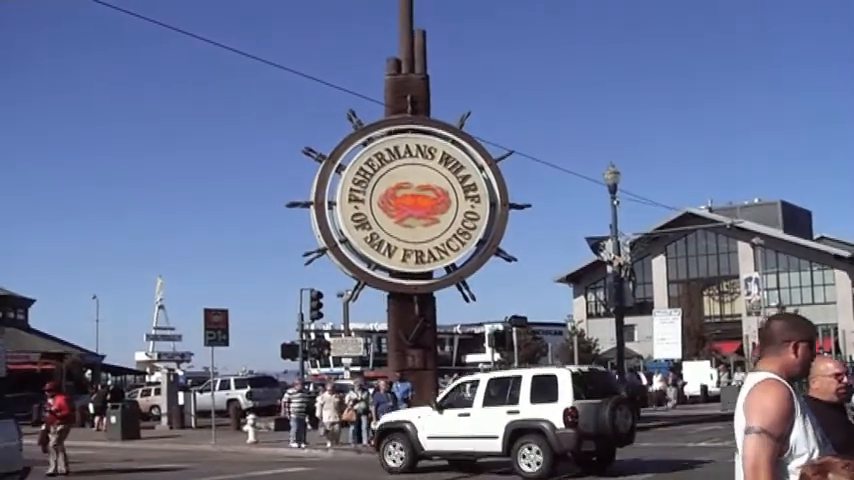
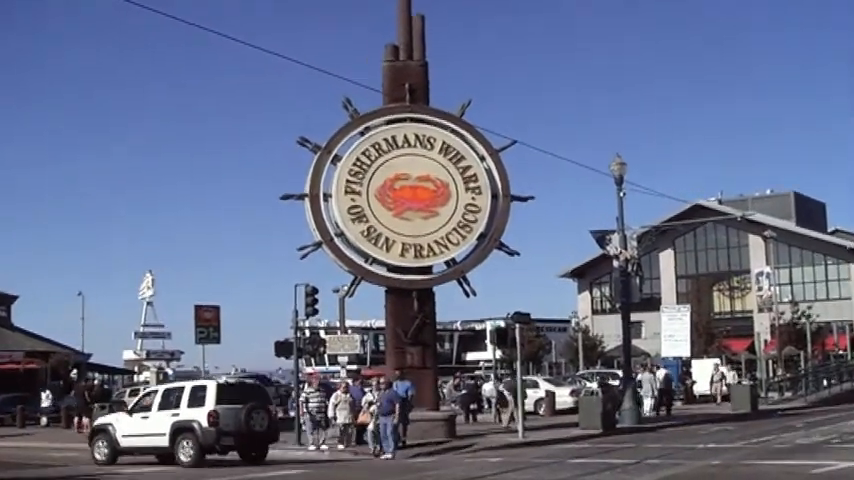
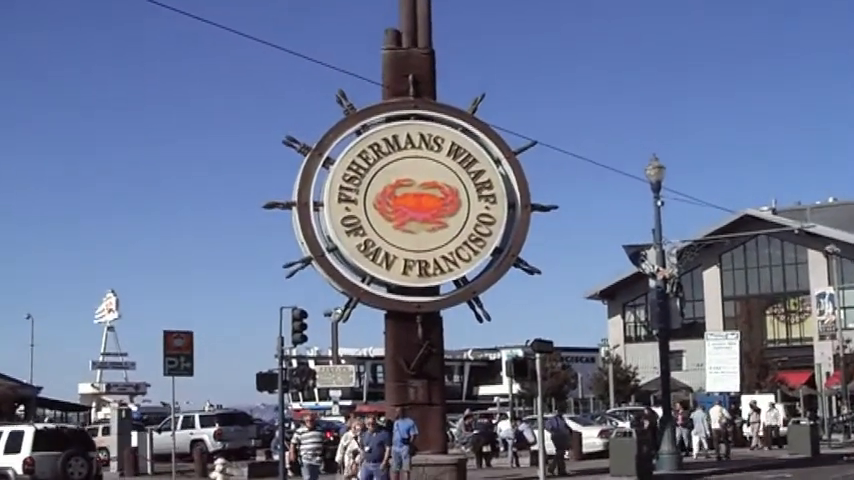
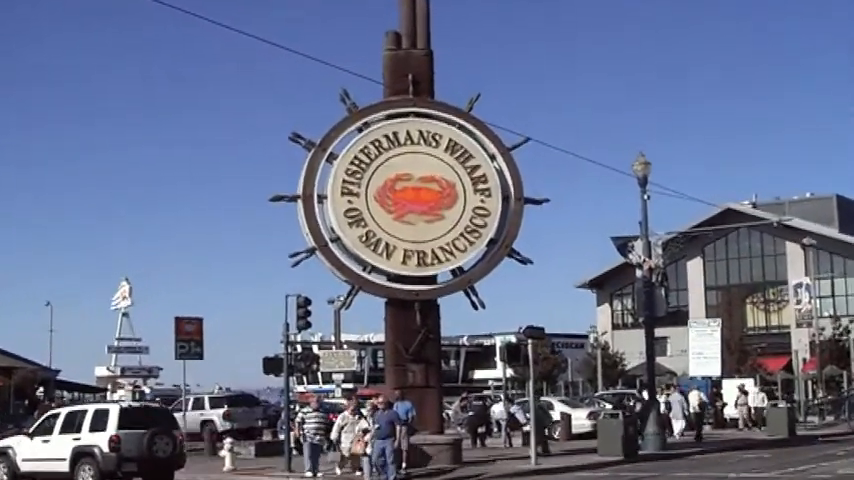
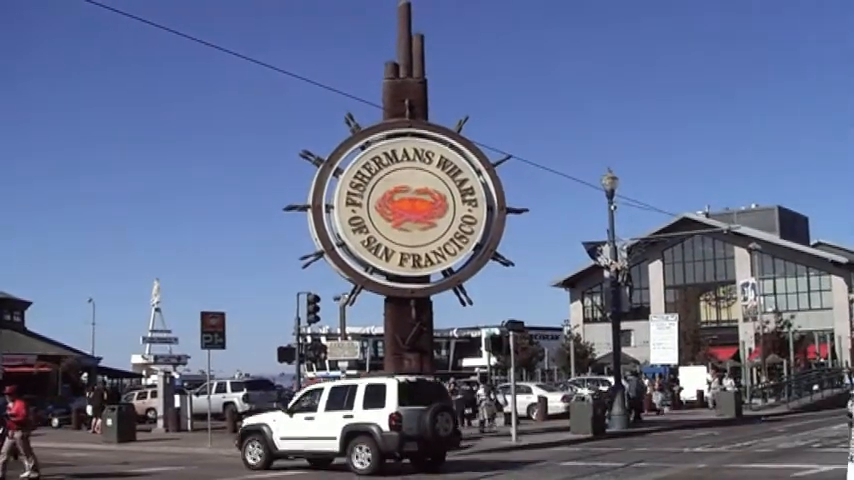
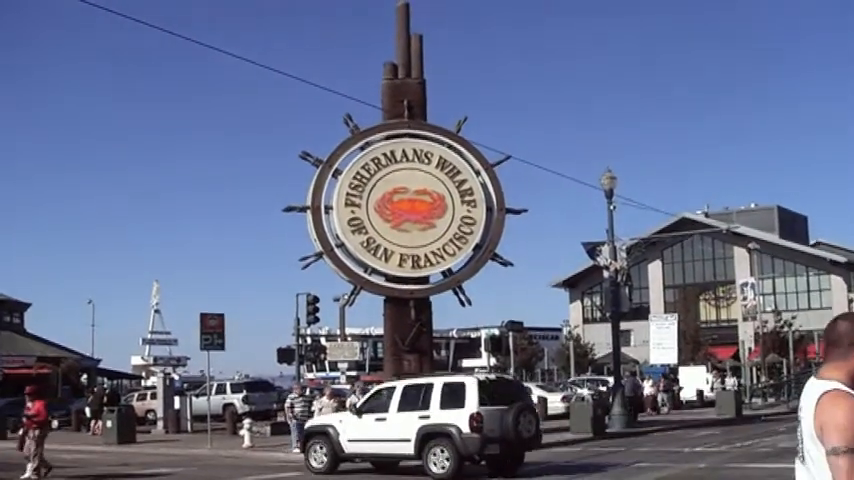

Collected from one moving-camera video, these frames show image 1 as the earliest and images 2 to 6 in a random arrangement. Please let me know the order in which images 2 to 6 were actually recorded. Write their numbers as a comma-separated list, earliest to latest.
6, 5, 2, 4, 3
